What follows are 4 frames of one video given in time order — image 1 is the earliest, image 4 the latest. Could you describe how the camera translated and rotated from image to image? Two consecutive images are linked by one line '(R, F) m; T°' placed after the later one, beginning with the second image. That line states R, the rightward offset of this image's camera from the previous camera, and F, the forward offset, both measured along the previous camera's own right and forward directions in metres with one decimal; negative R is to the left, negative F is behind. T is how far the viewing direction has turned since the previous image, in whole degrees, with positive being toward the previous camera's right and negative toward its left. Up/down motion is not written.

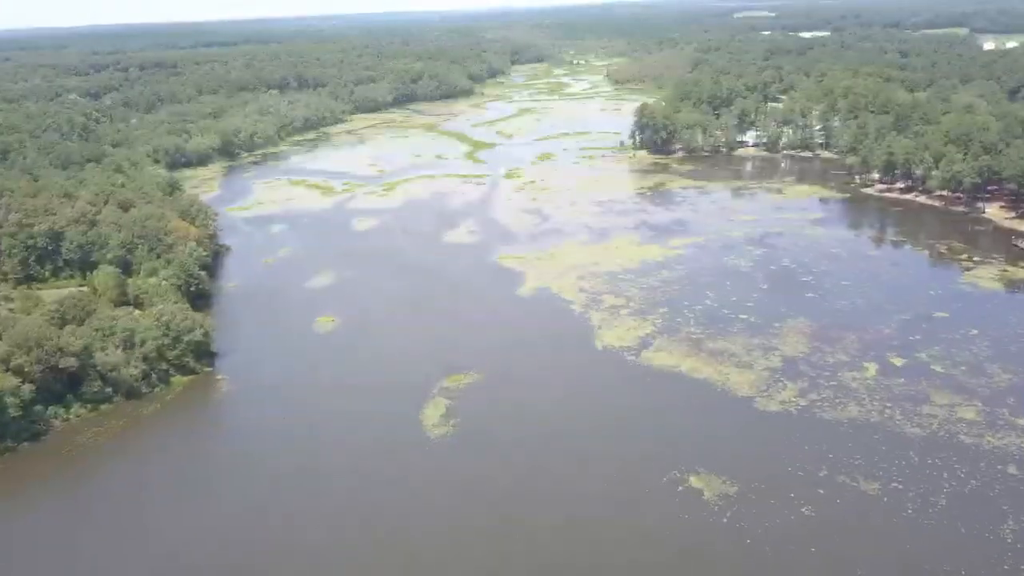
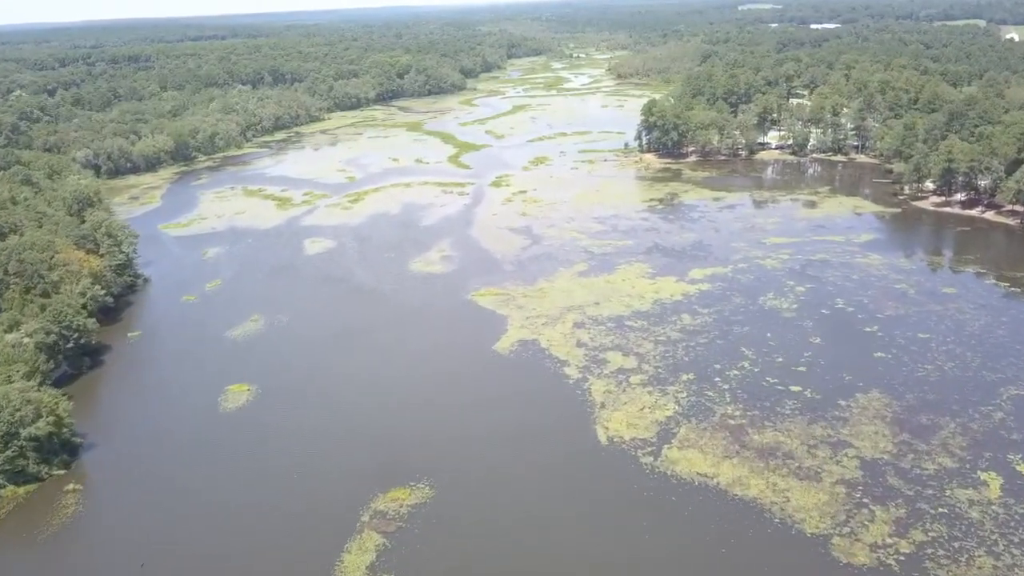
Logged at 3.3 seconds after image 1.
(+1.0, +9.9) m; 0°
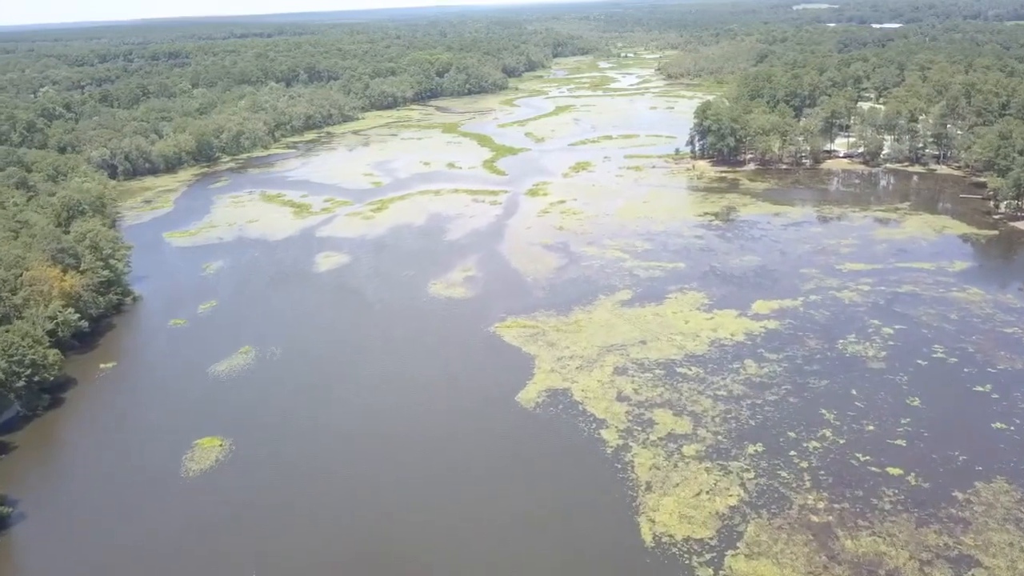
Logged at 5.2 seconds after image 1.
(+0.5, +5.6) m; -3°
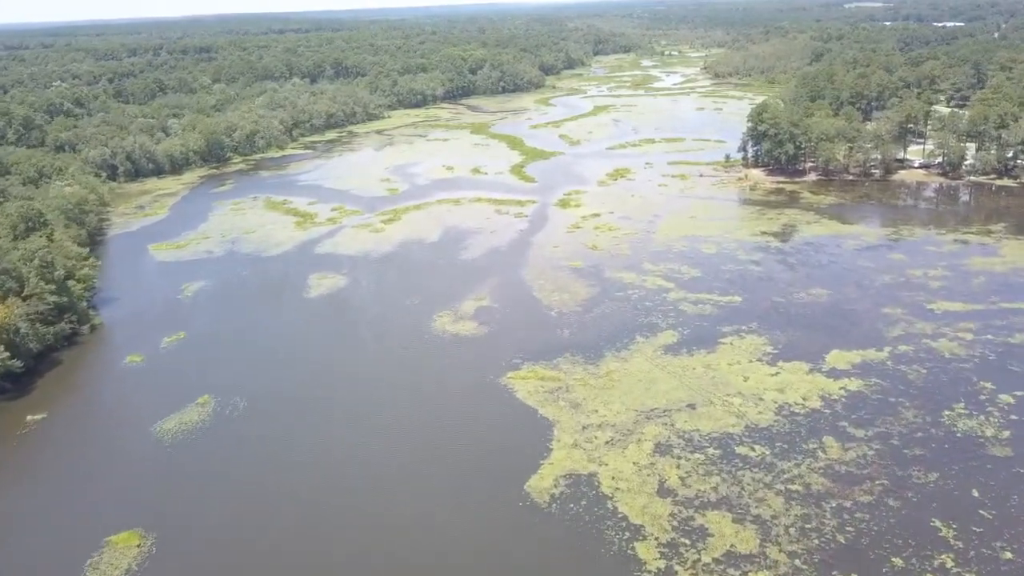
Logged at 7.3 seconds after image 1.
(+0.6, +6.3) m; -3°
